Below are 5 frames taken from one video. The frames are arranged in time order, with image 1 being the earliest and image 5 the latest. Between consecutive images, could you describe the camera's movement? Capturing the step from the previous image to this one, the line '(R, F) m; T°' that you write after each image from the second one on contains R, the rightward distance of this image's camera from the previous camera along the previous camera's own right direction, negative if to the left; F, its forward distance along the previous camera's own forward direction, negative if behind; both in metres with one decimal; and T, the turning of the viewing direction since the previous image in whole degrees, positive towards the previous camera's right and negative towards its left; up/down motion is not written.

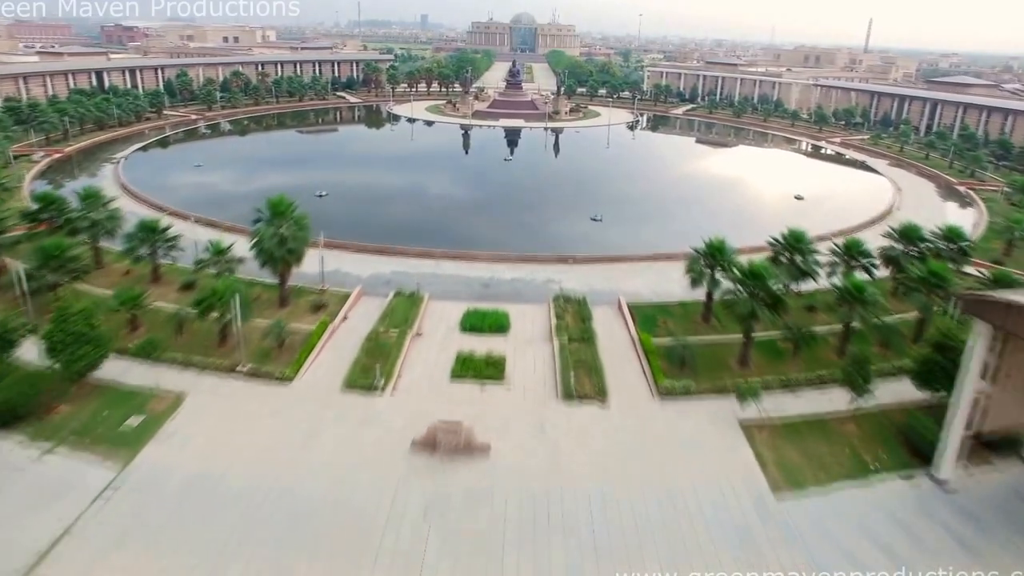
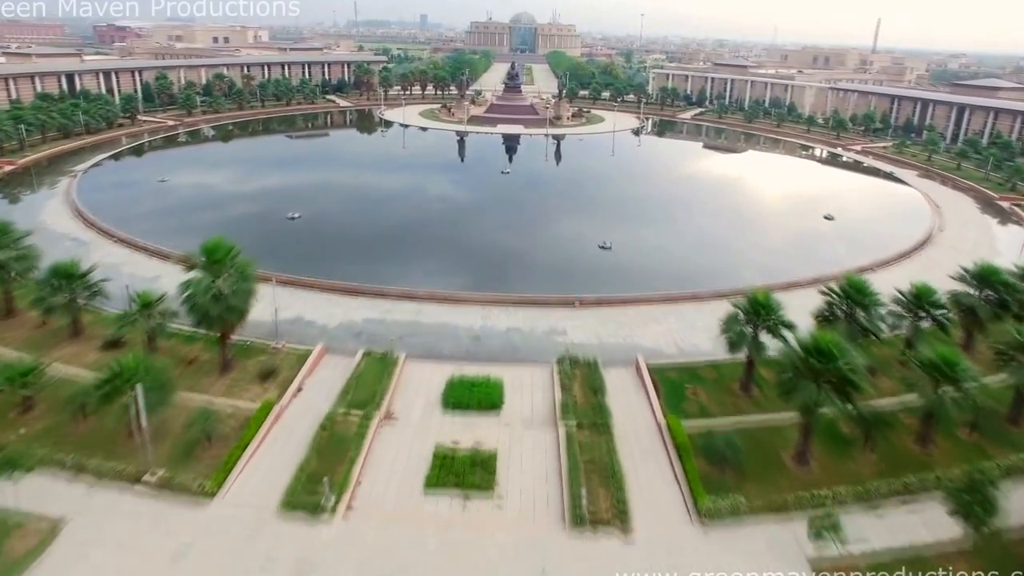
(+0.1, +1.9) m; 0°
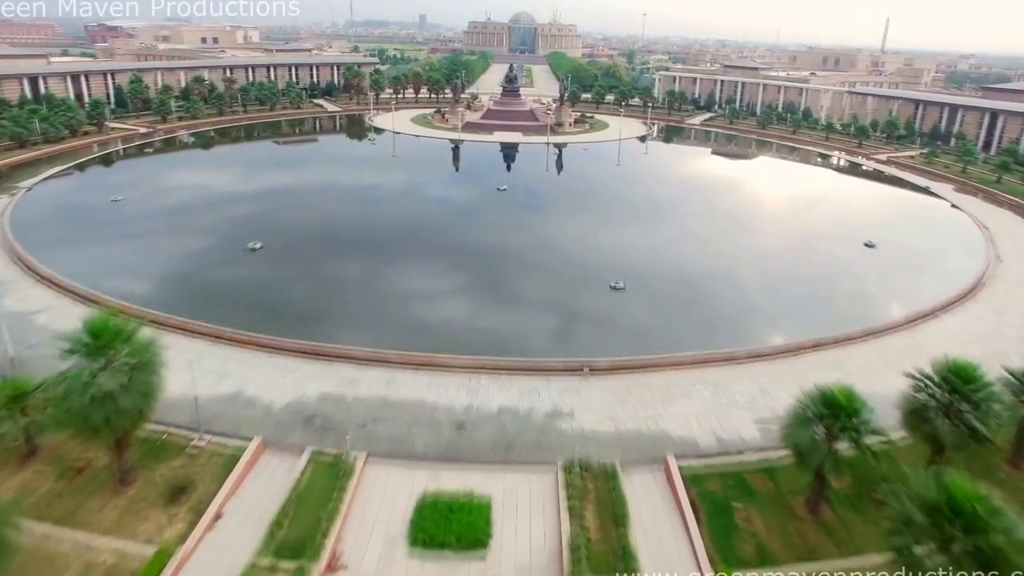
(+0.1, +2.0) m; 0°
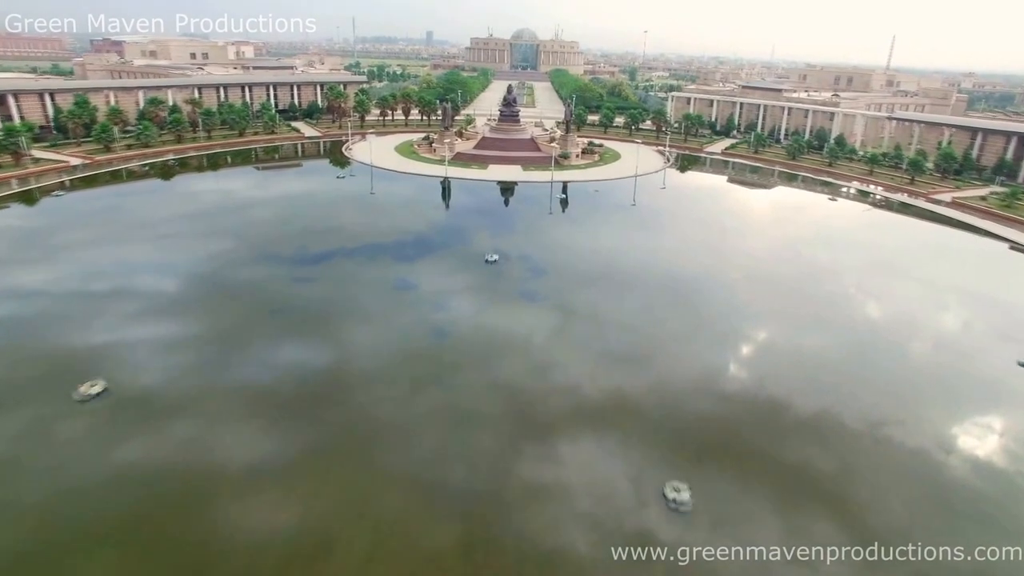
(+0.2, +6.4) m; 0°
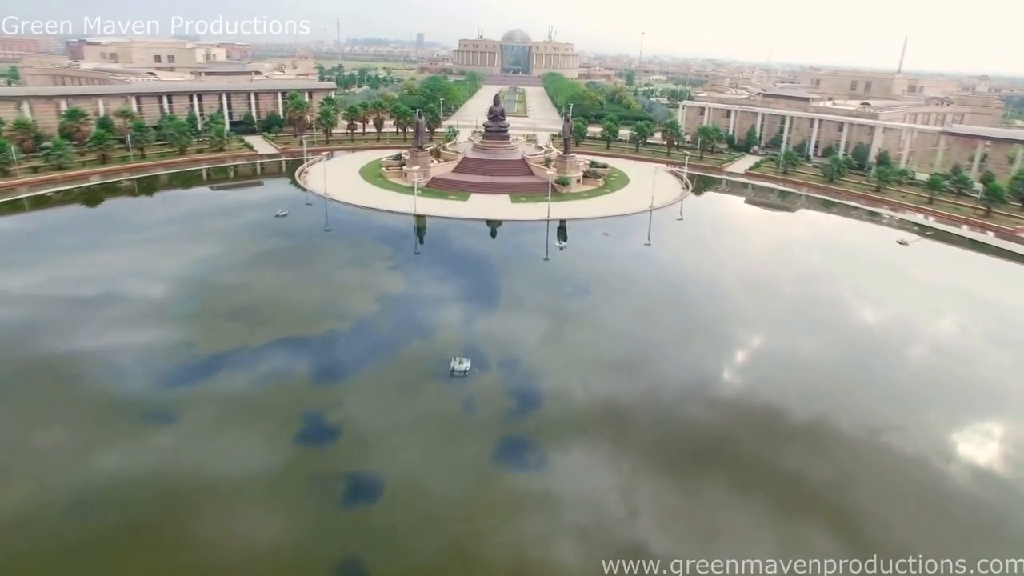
(+0.3, +8.0) m; +1°
